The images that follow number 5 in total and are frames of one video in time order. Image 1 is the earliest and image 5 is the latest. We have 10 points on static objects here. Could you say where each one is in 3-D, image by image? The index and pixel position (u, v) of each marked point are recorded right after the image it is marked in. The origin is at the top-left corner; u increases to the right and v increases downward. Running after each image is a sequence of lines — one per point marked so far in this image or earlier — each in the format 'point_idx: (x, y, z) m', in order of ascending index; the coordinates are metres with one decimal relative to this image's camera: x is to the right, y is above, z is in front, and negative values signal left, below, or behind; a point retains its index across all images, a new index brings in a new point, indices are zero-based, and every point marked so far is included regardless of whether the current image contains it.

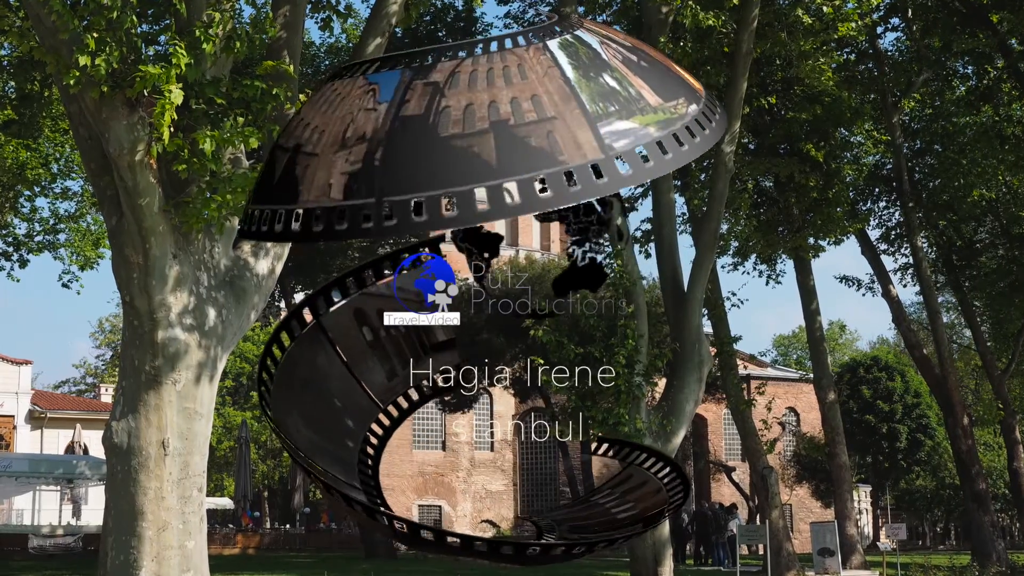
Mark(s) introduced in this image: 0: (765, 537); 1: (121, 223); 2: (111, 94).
0: (+4.0, -4.0, +18.2) m
1: (-4.5, +0.7, +13.3) m
2: (-4.3, +2.1, +12.6) m
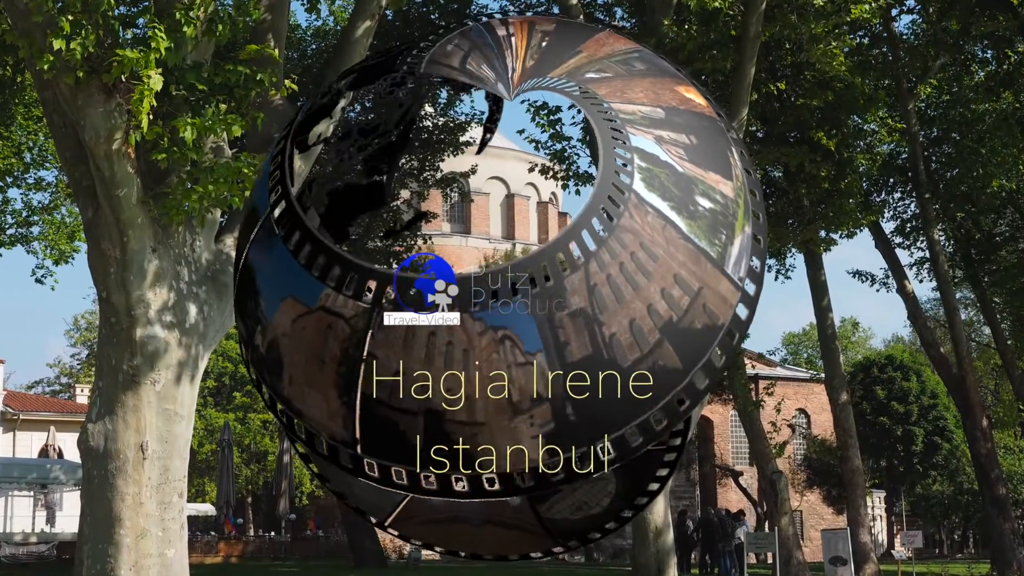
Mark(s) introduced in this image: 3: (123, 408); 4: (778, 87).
0: (+4.0, -3.9, +17.5) m
1: (-4.5, +0.8, +12.7) m
2: (-4.4, +2.1, +11.9) m
3: (-4.1, -1.3, +12.3) m
4: (+4.6, +3.6, +19.8) m
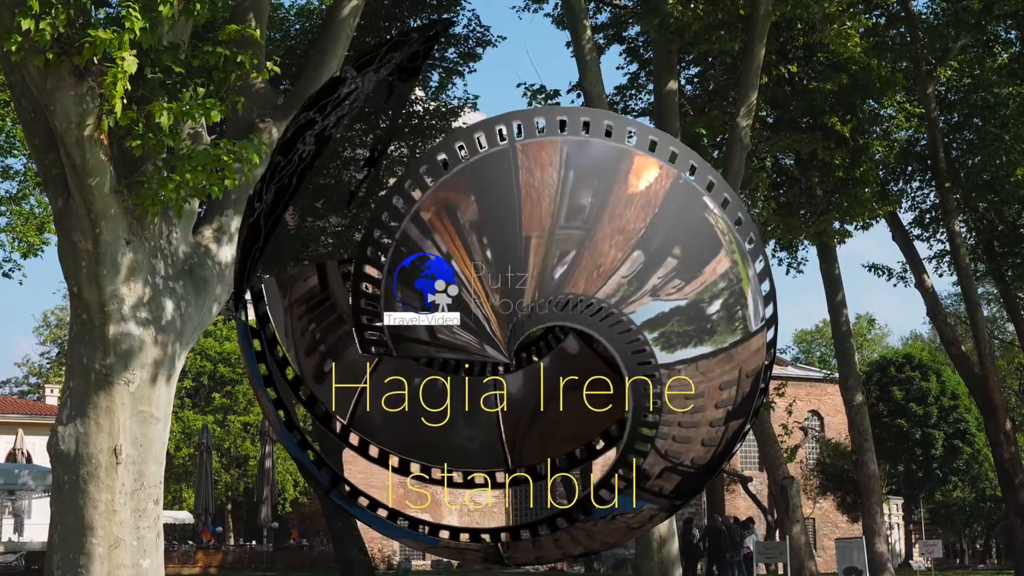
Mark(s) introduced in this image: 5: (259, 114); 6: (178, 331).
0: (+4.0, -3.9, +16.7) m
1: (-4.6, +0.9, +11.9) m
2: (-4.4, +2.2, +11.2) m
3: (-4.2, -1.2, +11.6) m
4: (+4.6, +3.6, +19.0) m
5: (-2.9, +2.0, +13.2) m
6: (-3.5, -0.4, +12.2) m
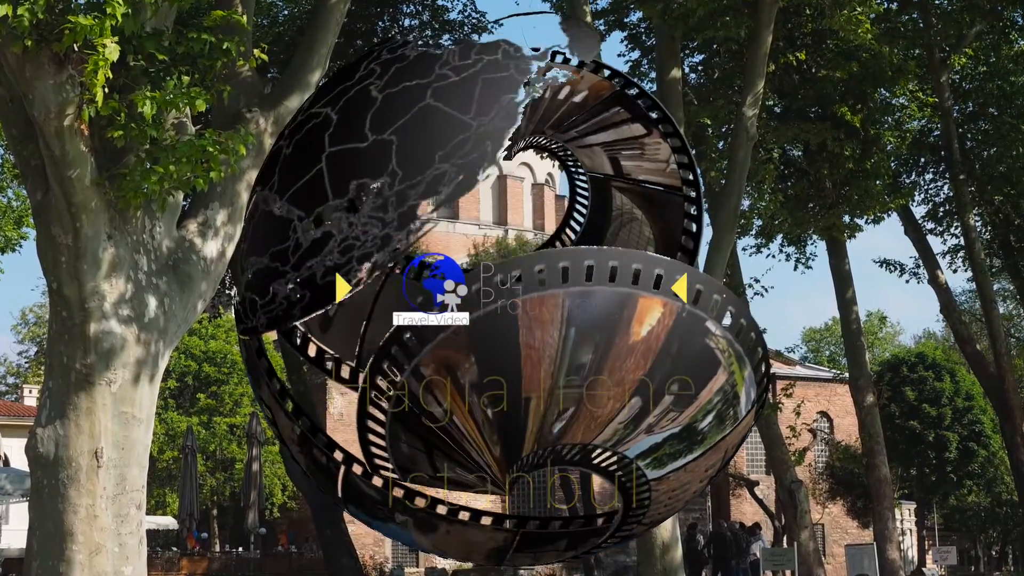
0: (+3.9, -3.8, +16.3) m
1: (-4.6, +0.9, +11.5) m
2: (-4.4, +2.2, +10.7) m
3: (-4.2, -1.2, +11.1) m
4: (+4.6, +3.7, +18.5) m
5: (-2.9, +2.0, +12.7) m
6: (-3.5, -0.4, +11.7) m
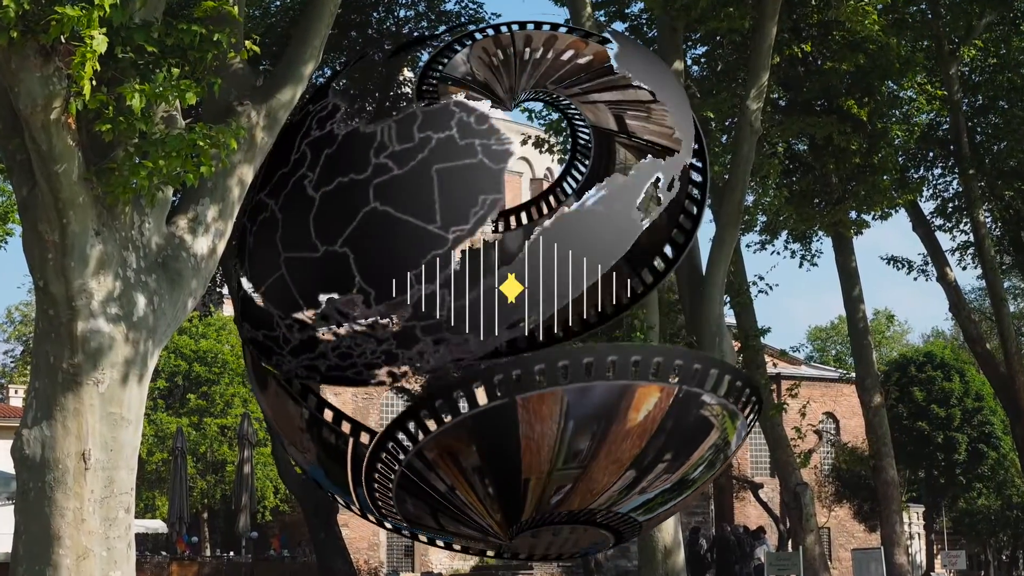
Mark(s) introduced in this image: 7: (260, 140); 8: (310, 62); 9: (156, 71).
0: (+3.9, -3.8, +16.0) m
1: (-4.6, +0.9, +11.2) m
2: (-4.5, +2.2, +10.4) m
3: (-4.2, -1.2, +10.8) m
4: (+4.5, +3.7, +18.2) m
5: (-2.9, +2.0, +12.4) m
6: (-3.6, -0.4, +11.4) m
7: (-2.7, +1.6, +12.2) m
8: (-2.2, +2.5, +12.8) m
9: (-3.5, +2.1, +11.3) m
